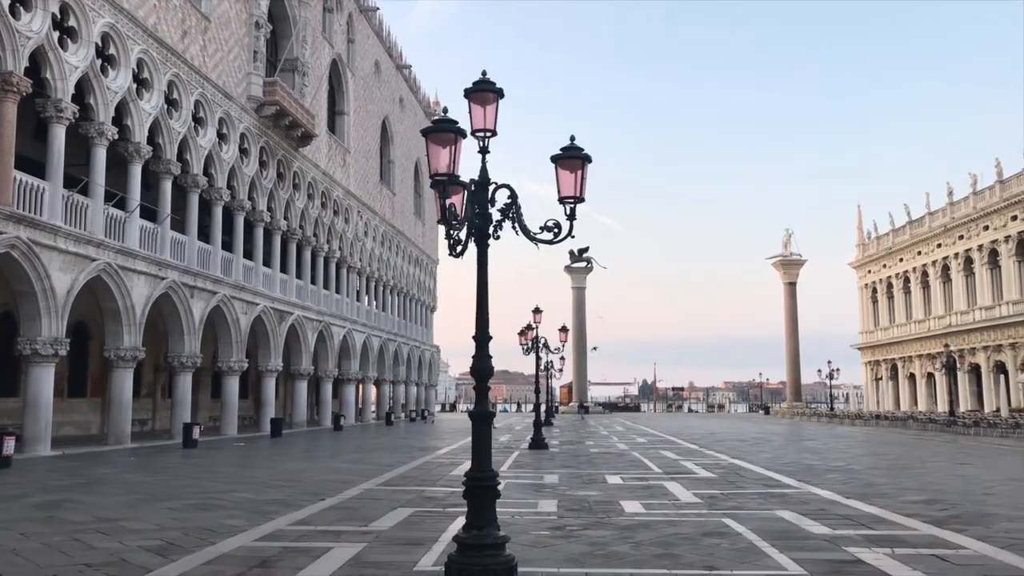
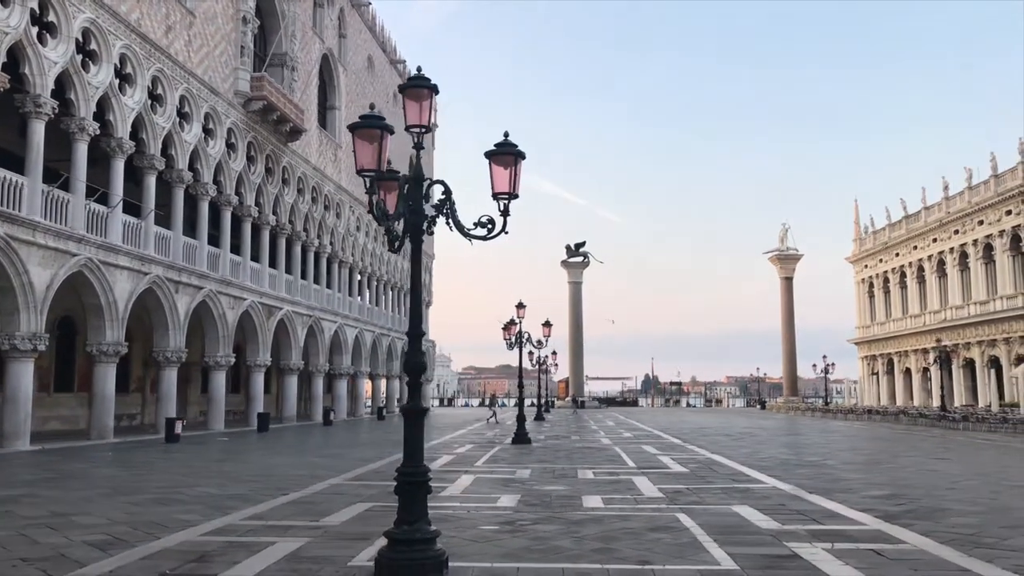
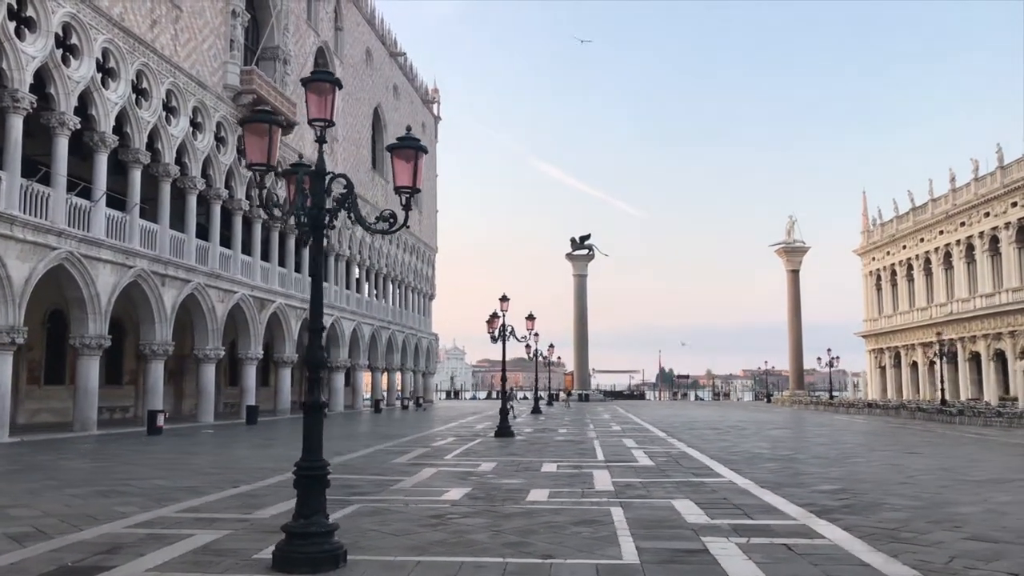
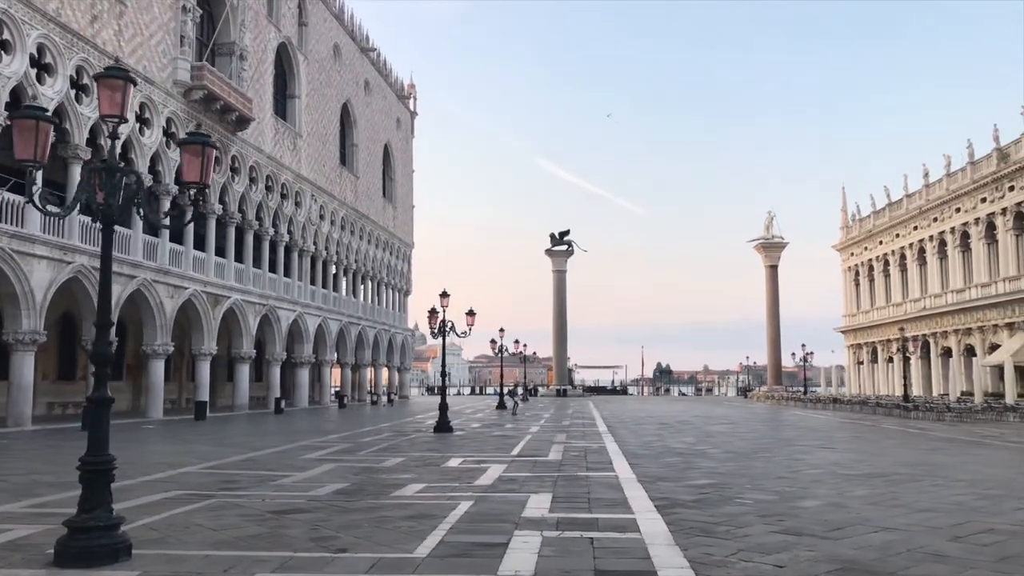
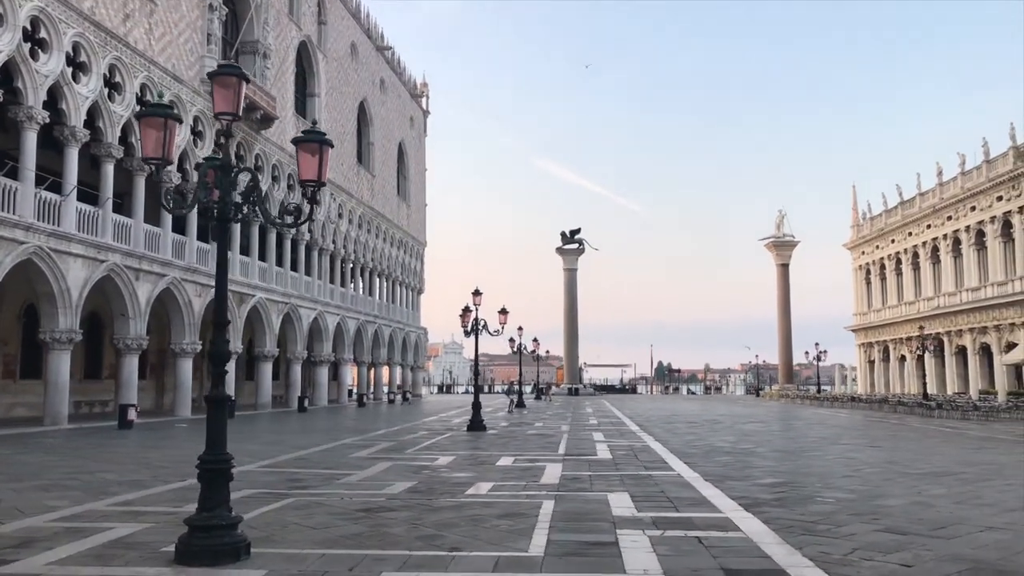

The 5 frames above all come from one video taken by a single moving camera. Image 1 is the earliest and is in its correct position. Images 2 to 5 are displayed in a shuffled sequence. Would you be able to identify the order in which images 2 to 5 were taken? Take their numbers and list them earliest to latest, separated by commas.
2, 3, 5, 4
